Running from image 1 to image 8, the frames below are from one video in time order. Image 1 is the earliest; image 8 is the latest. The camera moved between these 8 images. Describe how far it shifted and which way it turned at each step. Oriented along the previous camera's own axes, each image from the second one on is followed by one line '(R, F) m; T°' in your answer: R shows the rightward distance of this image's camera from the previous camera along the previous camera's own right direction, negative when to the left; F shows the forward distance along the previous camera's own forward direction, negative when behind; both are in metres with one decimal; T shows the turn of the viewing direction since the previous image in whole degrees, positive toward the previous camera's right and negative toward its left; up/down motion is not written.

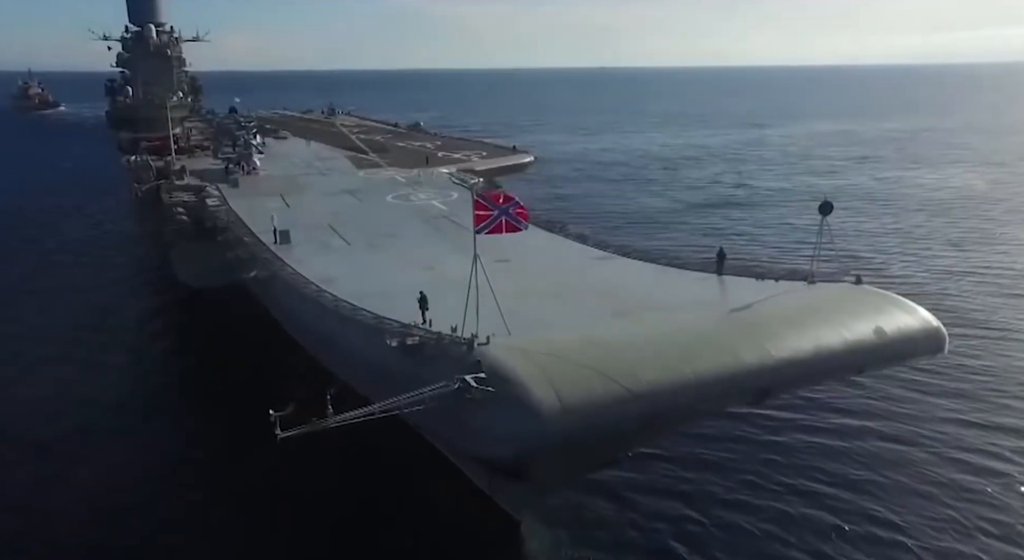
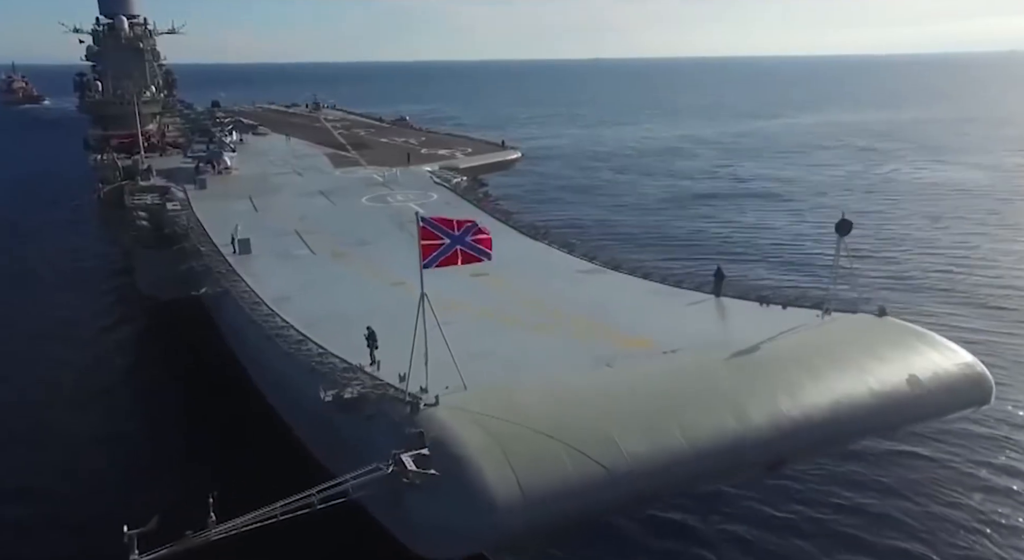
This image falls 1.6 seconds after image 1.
(+0.7, +2.9) m; 0°
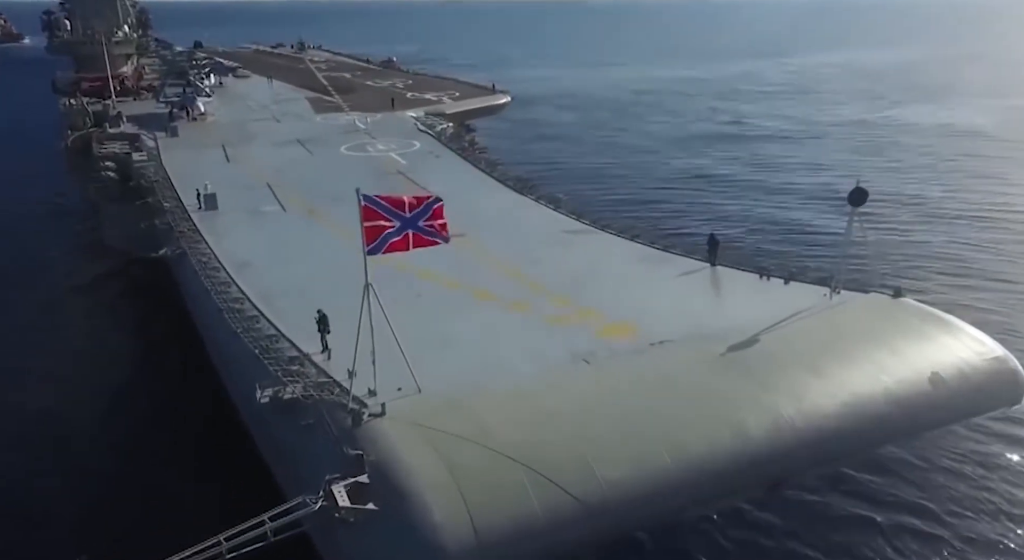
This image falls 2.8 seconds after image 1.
(+0.5, +2.0) m; 0°
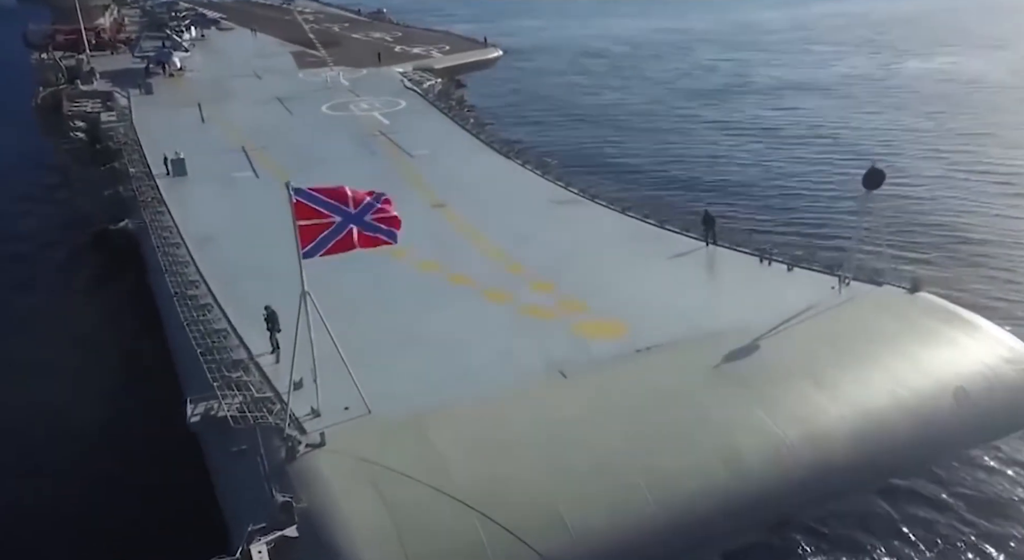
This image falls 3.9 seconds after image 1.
(+0.5, +1.6) m; 0°
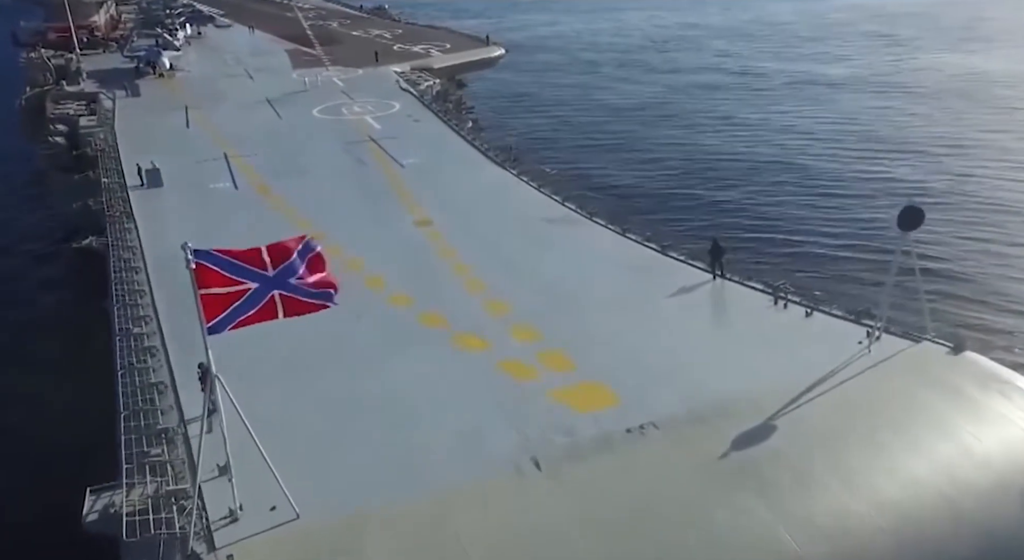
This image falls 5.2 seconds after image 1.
(+0.5, +1.9) m; -1°
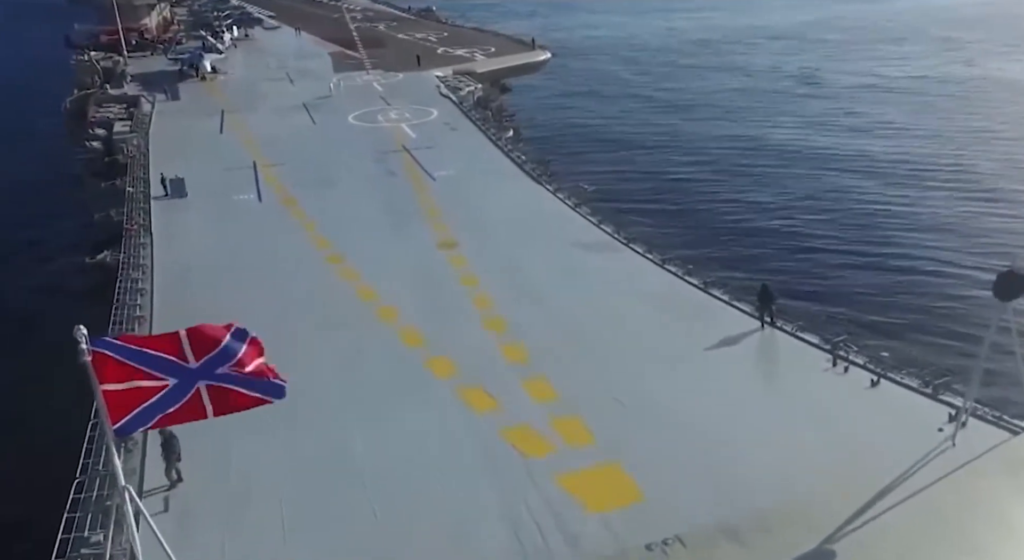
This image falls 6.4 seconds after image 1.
(+0.5, +1.7) m; -3°
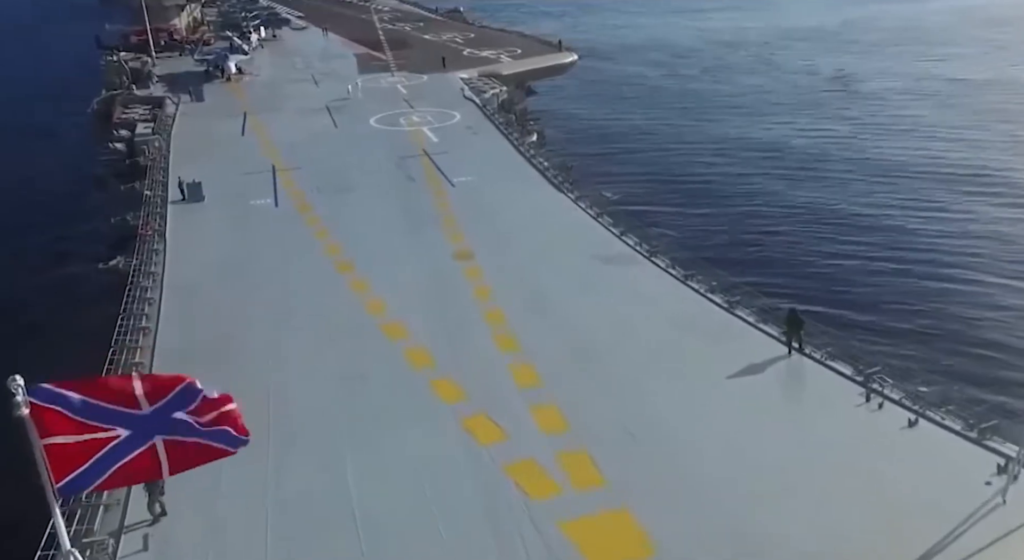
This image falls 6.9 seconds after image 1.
(+0.3, +0.7) m; -2°
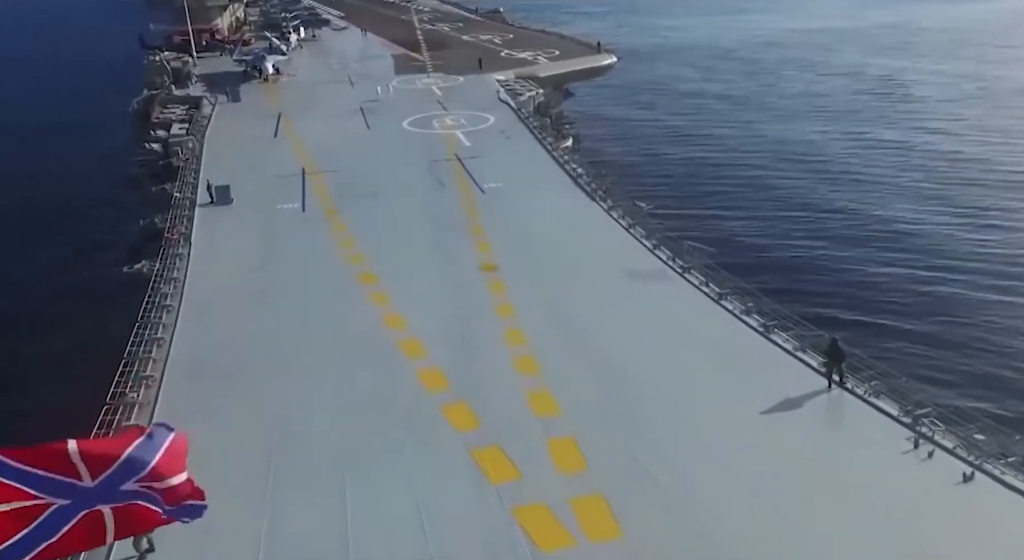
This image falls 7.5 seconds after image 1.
(+0.3, +0.8) m; -3°
